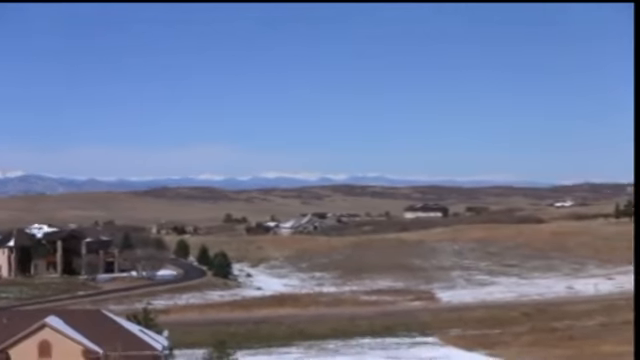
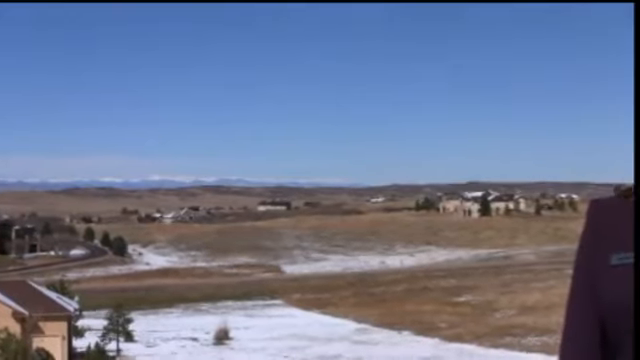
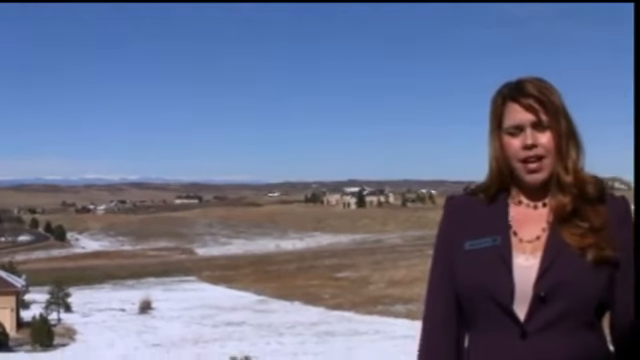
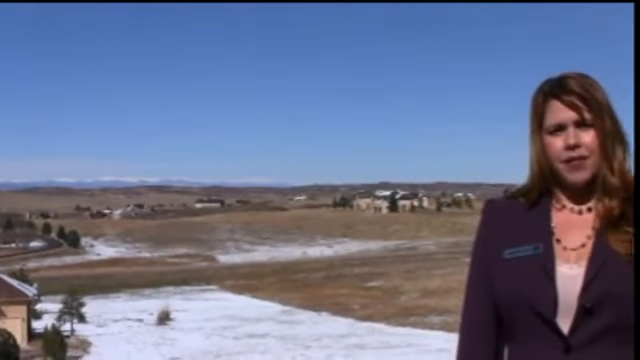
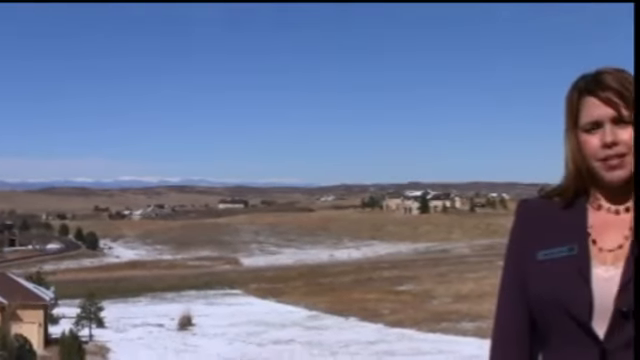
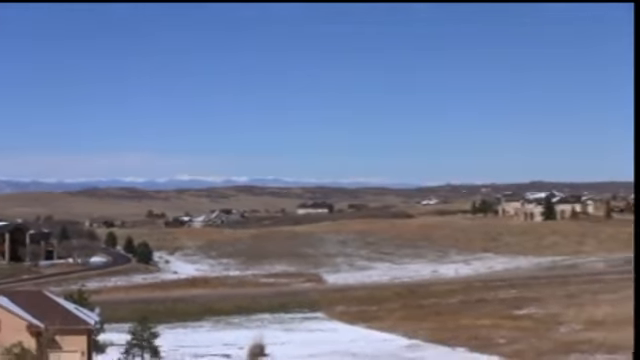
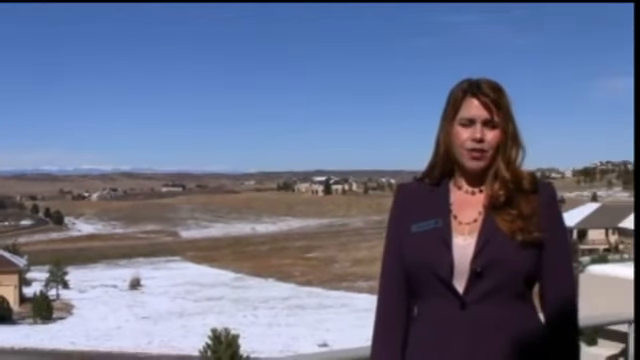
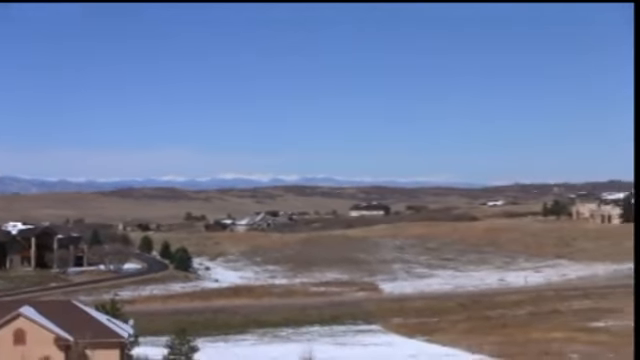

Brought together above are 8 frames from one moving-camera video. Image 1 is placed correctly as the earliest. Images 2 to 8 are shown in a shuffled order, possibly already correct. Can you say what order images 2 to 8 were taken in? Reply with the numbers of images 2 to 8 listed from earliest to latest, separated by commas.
8, 6, 2, 5, 4, 3, 7
